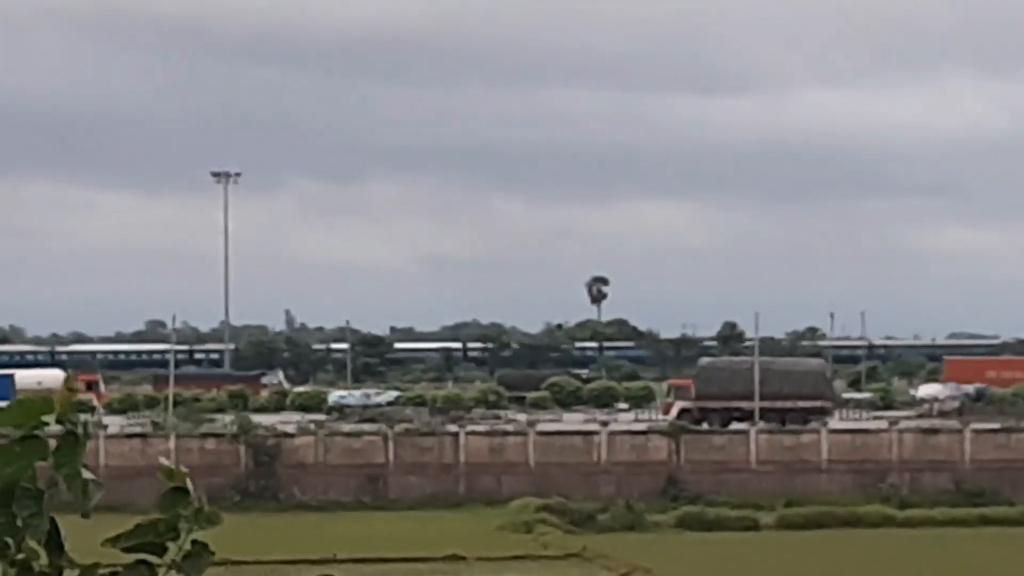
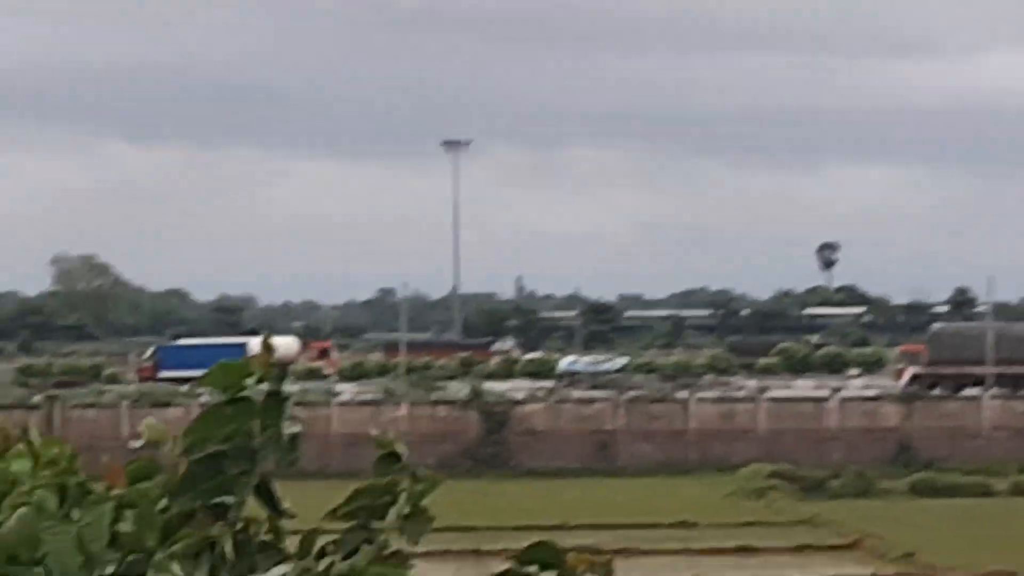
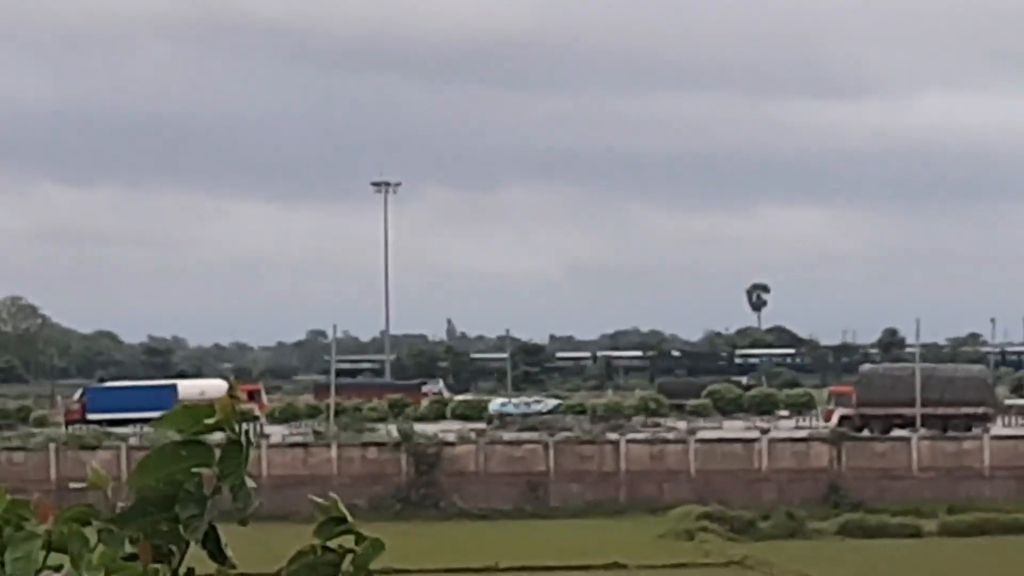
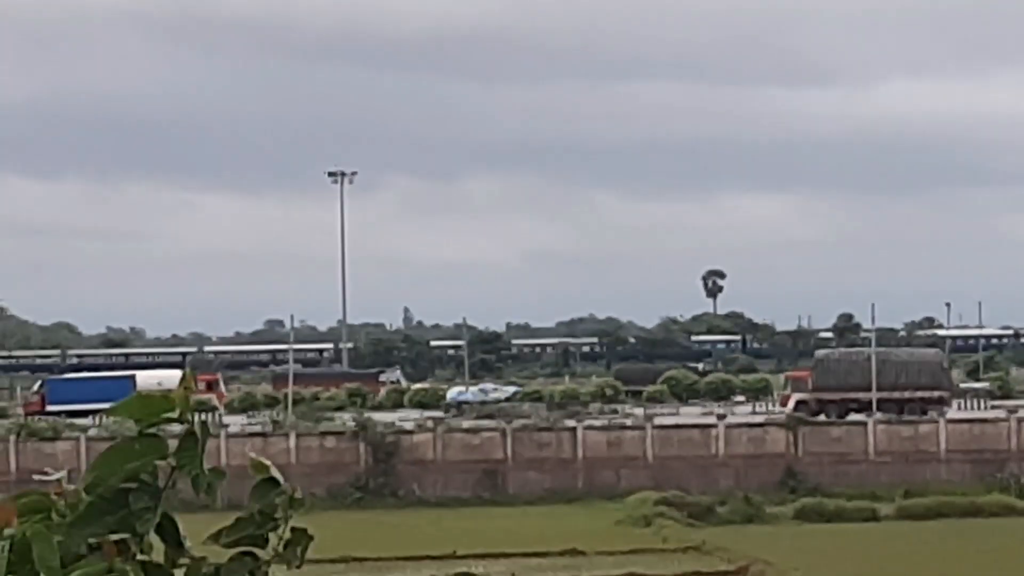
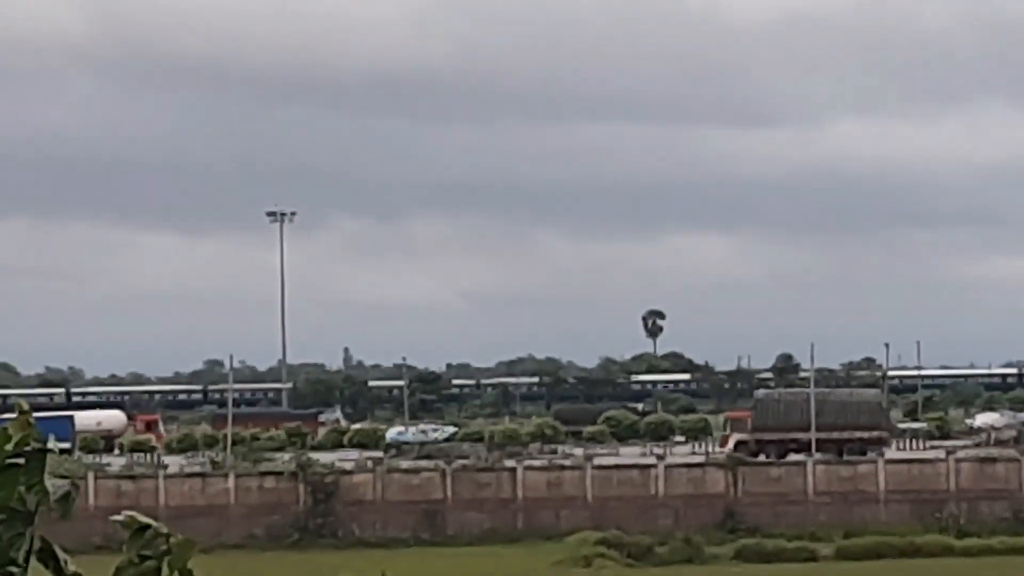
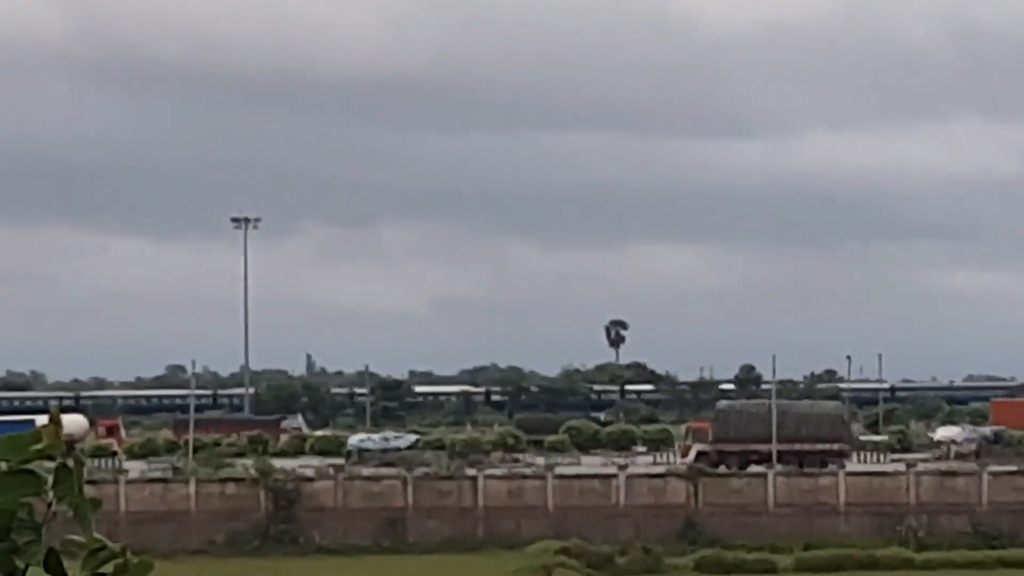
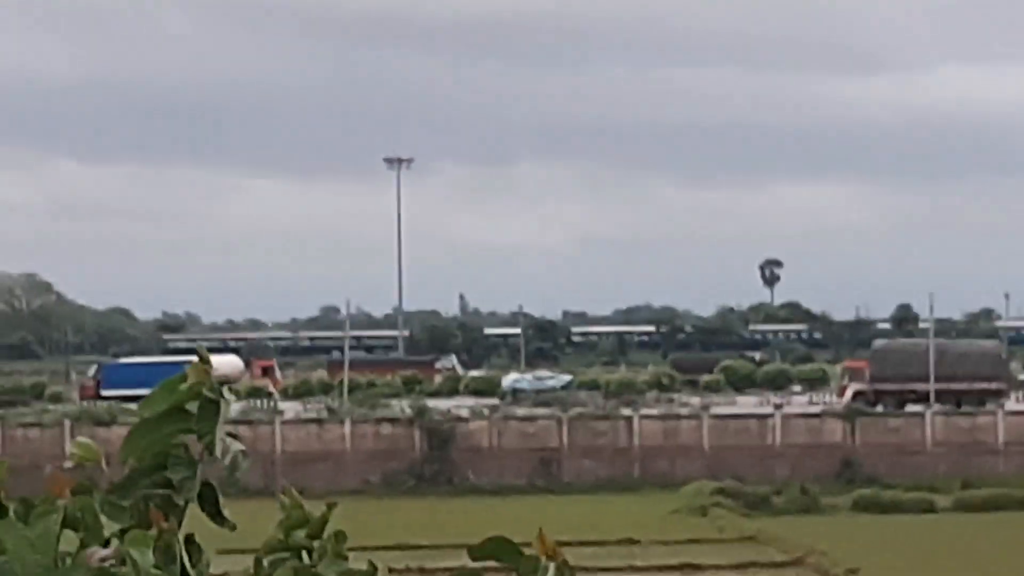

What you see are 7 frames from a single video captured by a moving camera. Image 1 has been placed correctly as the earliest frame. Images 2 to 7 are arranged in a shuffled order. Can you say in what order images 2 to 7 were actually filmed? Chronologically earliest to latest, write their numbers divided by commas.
6, 5, 4, 7, 3, 2
